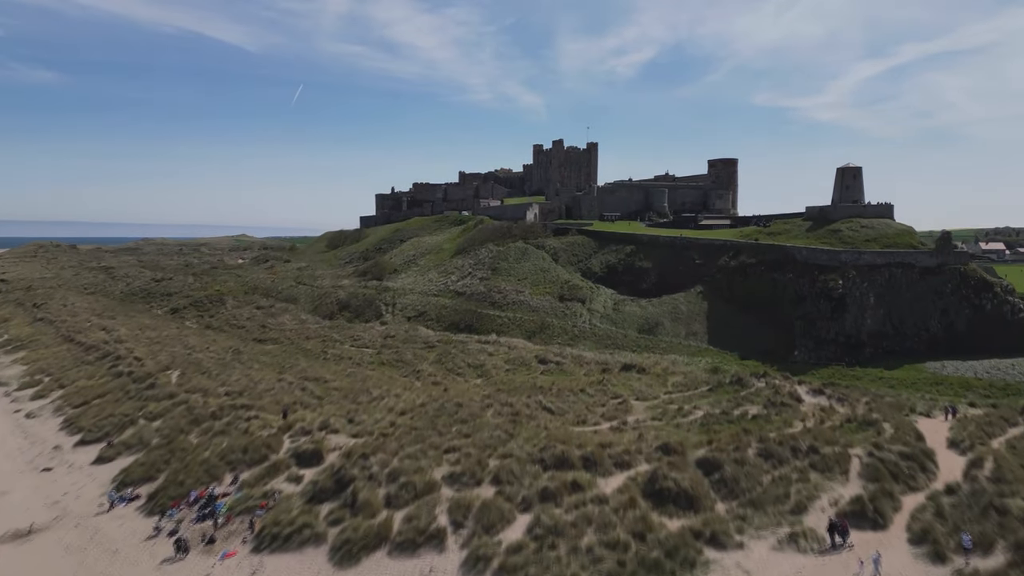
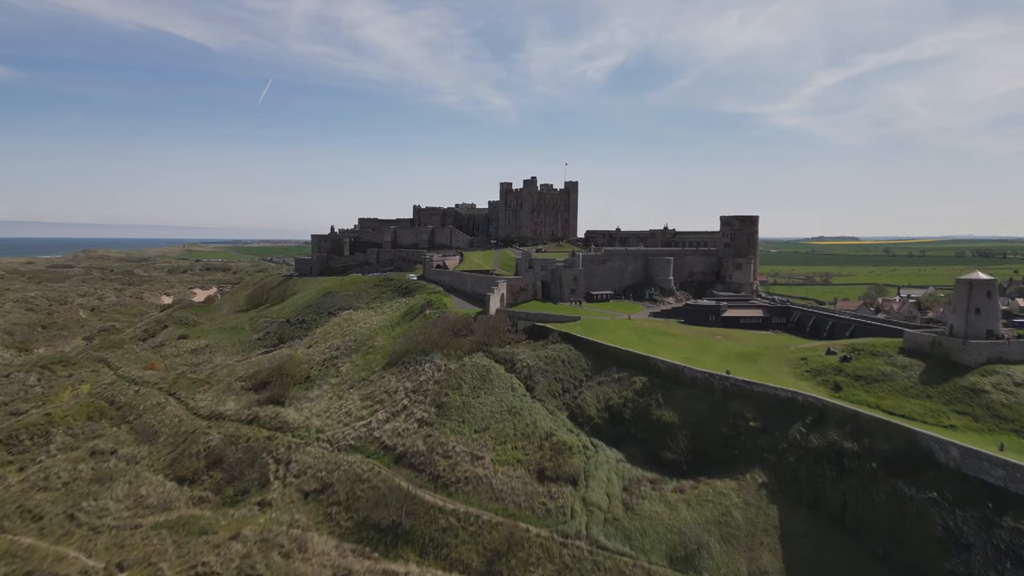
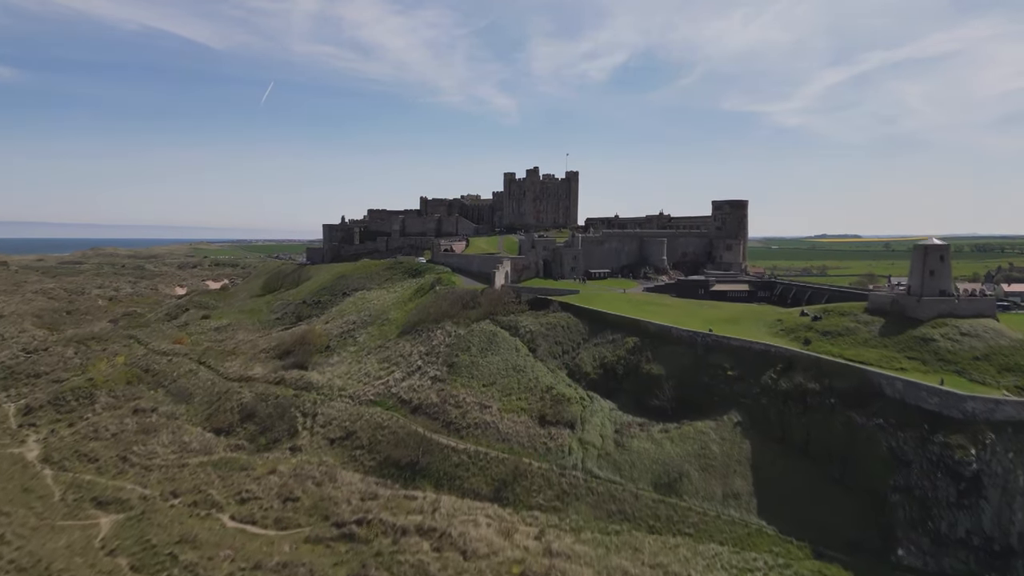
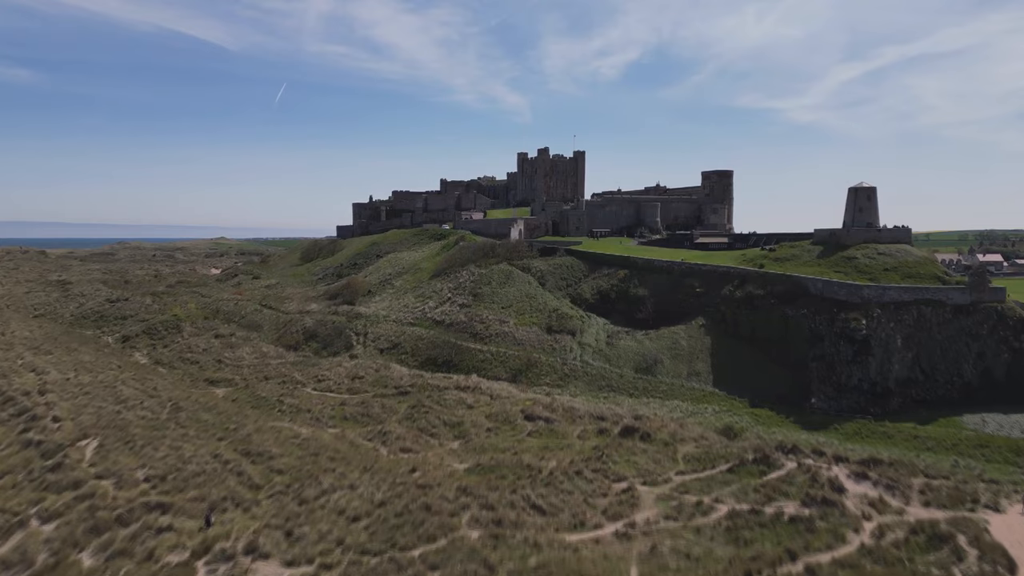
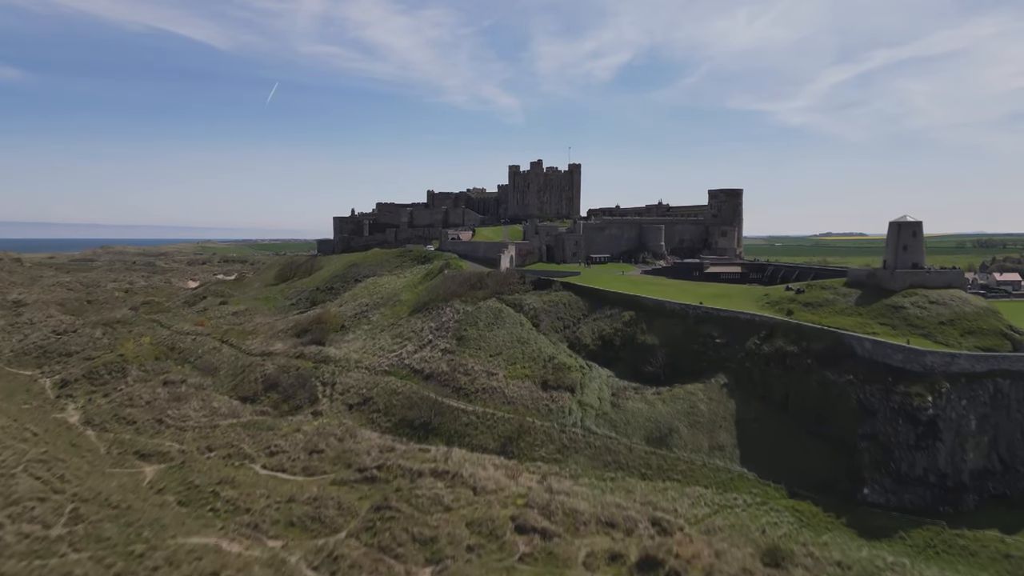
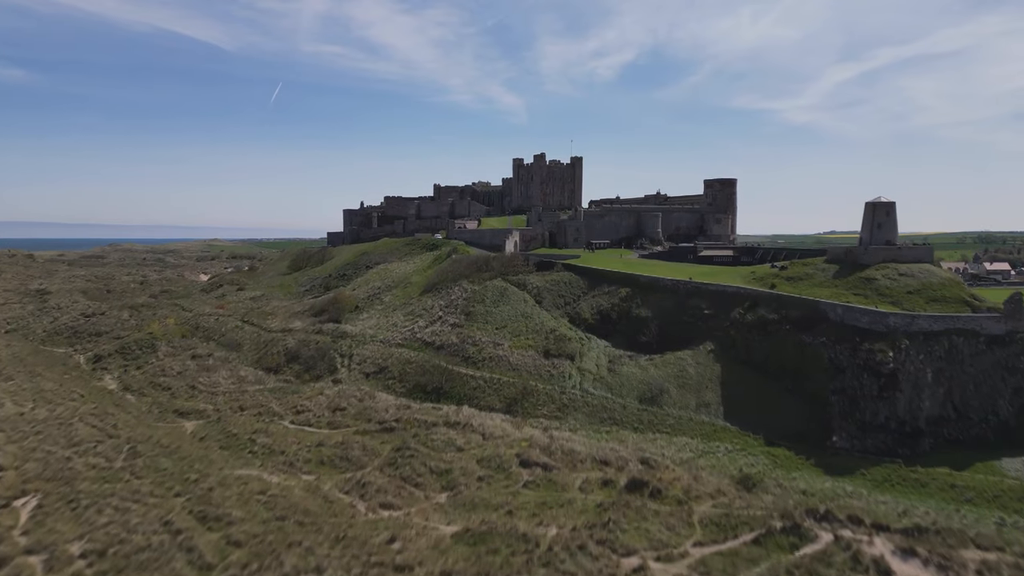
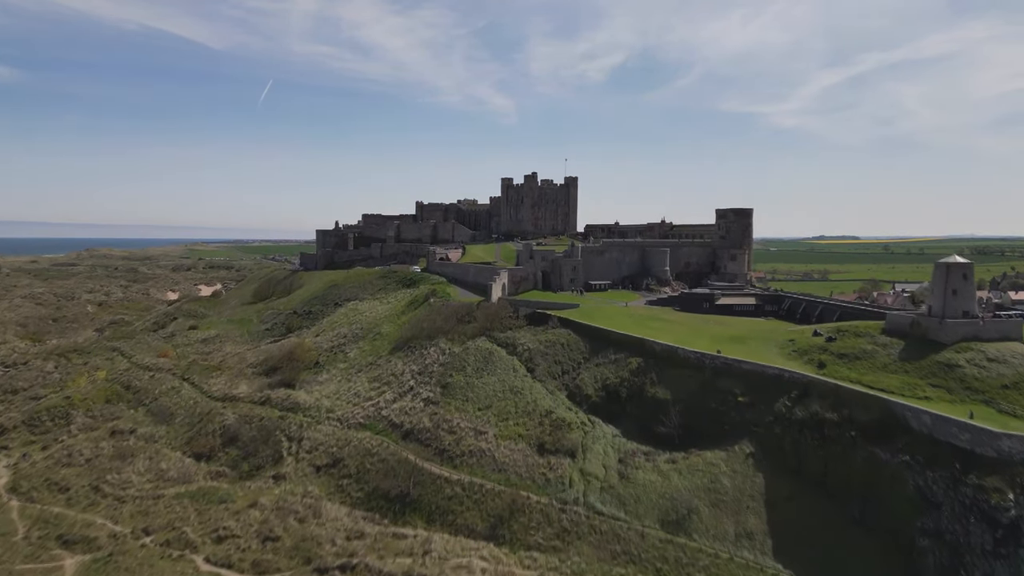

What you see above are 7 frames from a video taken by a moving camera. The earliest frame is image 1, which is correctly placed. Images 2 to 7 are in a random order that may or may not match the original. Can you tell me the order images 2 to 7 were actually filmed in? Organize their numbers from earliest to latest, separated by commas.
4, 6, 5, 3, 7, 2
